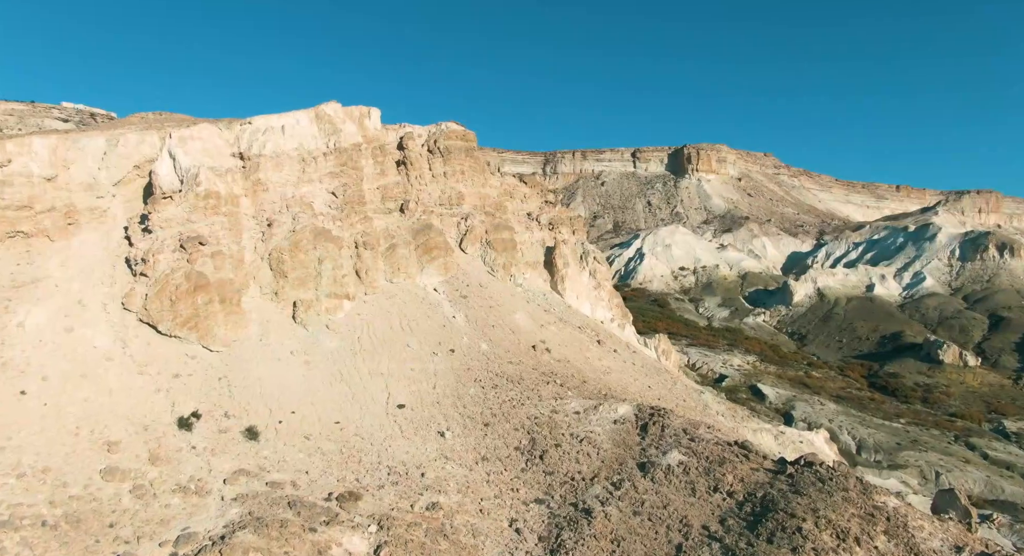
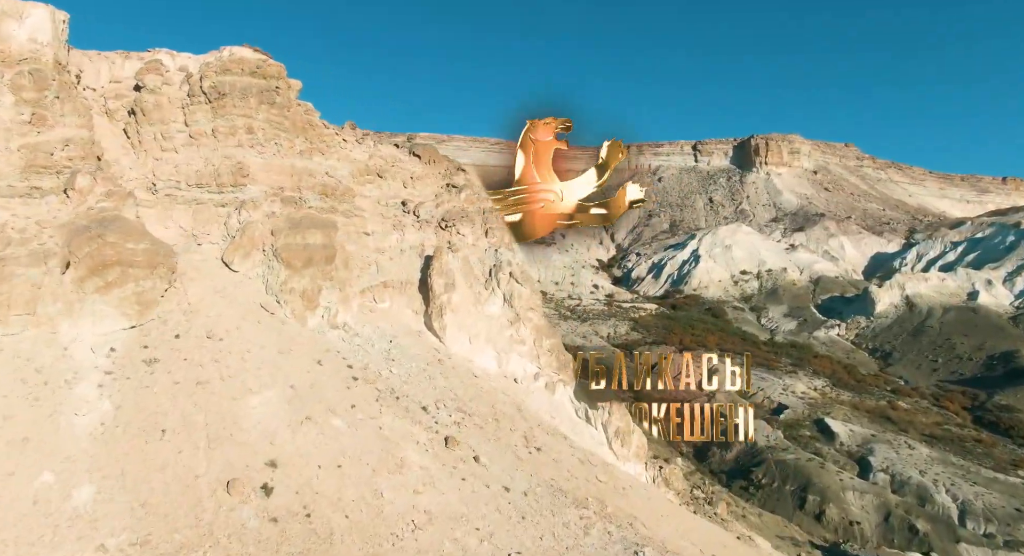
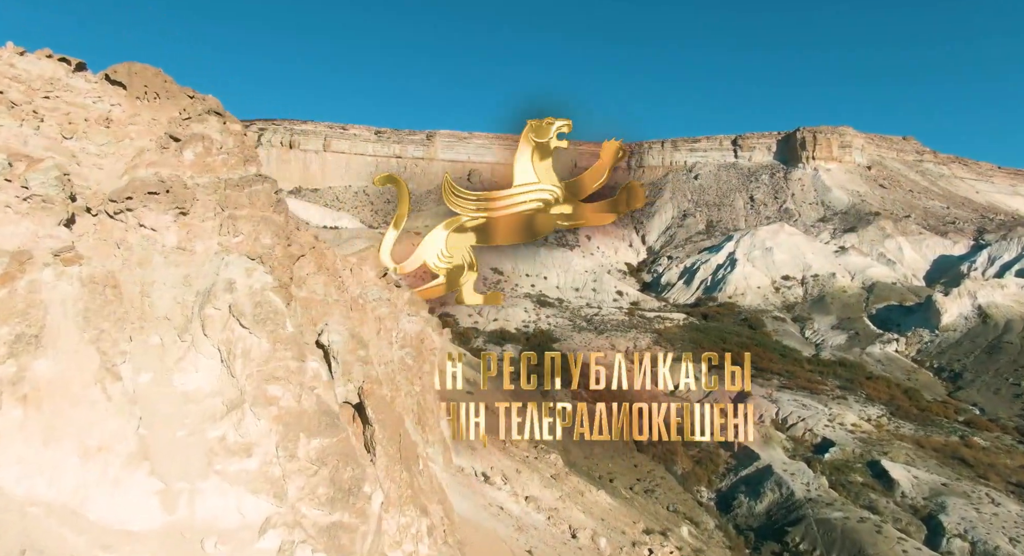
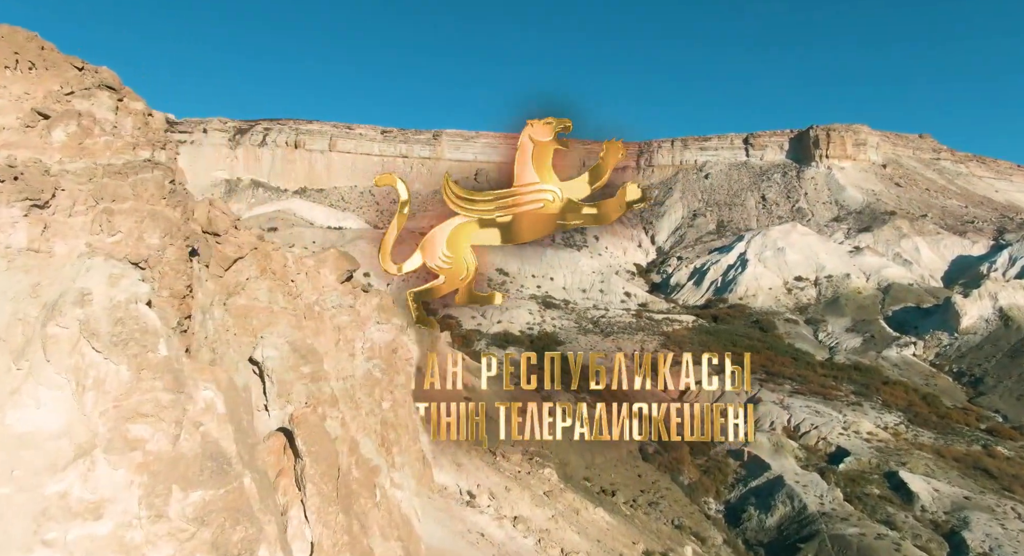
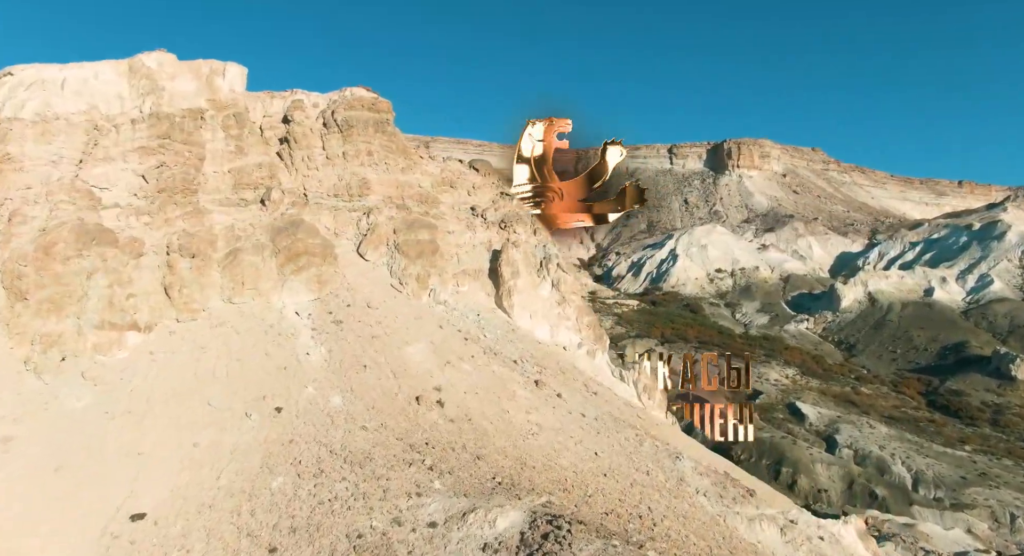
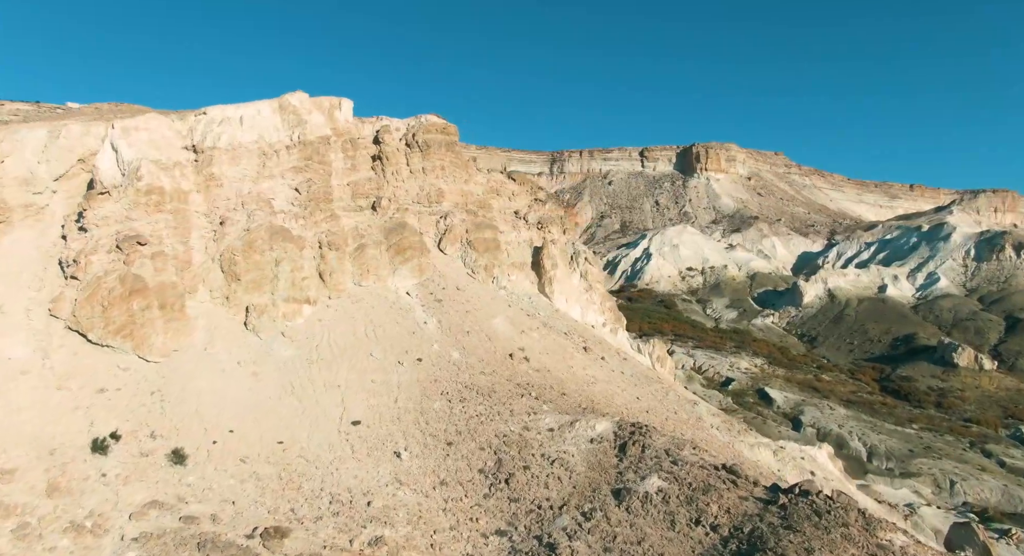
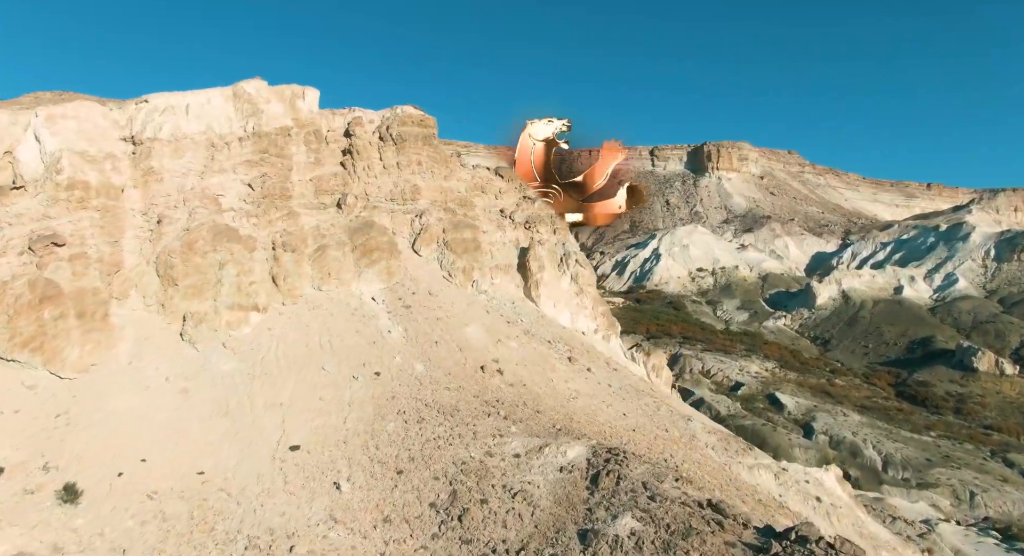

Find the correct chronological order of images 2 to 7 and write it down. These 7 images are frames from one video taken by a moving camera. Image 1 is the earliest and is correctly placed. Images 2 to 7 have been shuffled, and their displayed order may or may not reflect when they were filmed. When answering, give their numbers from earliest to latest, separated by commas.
6, 7, 5, 2, 3, 4
